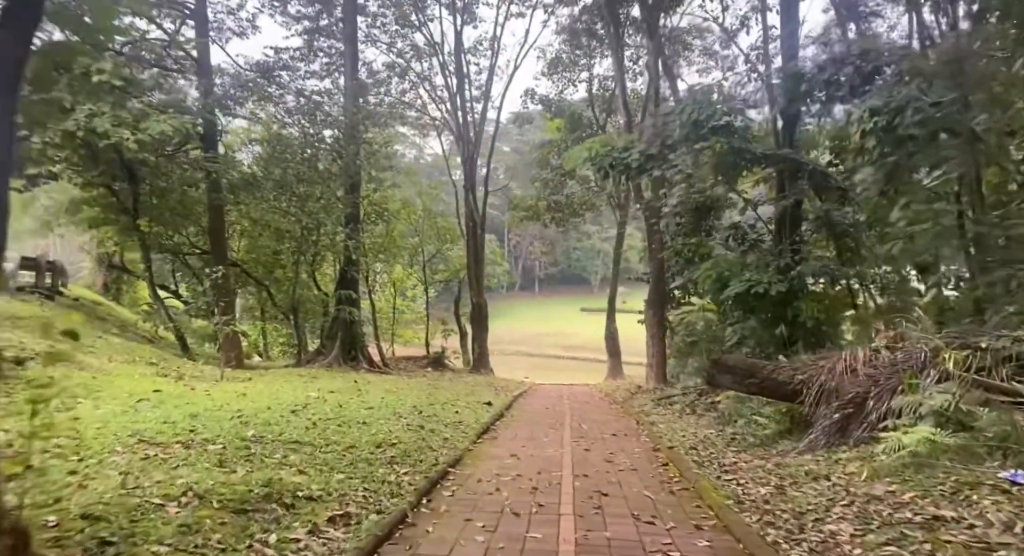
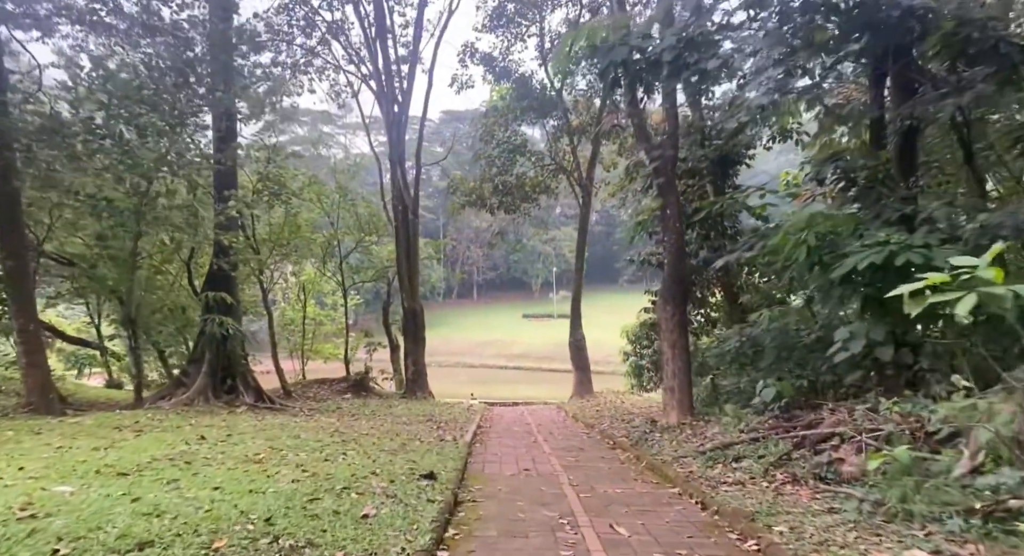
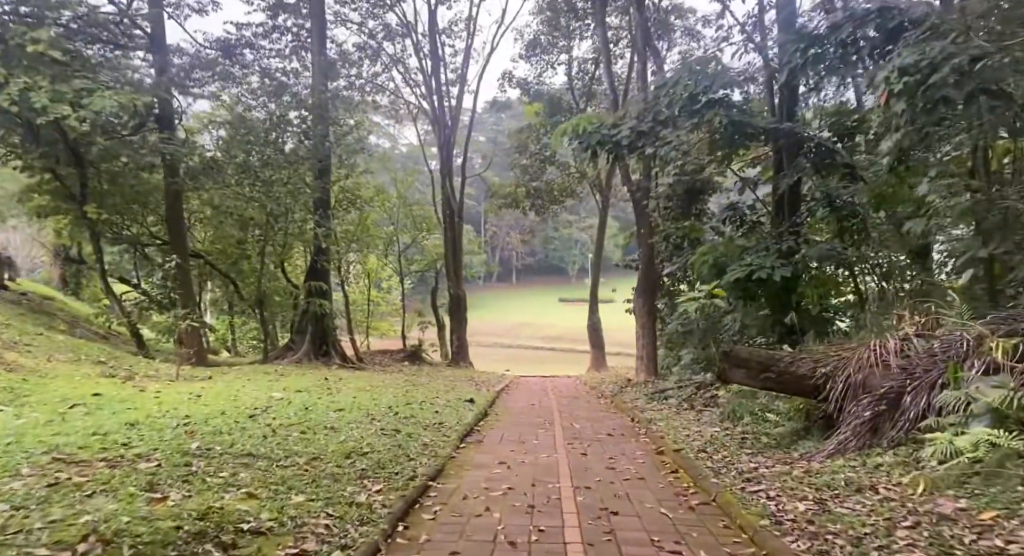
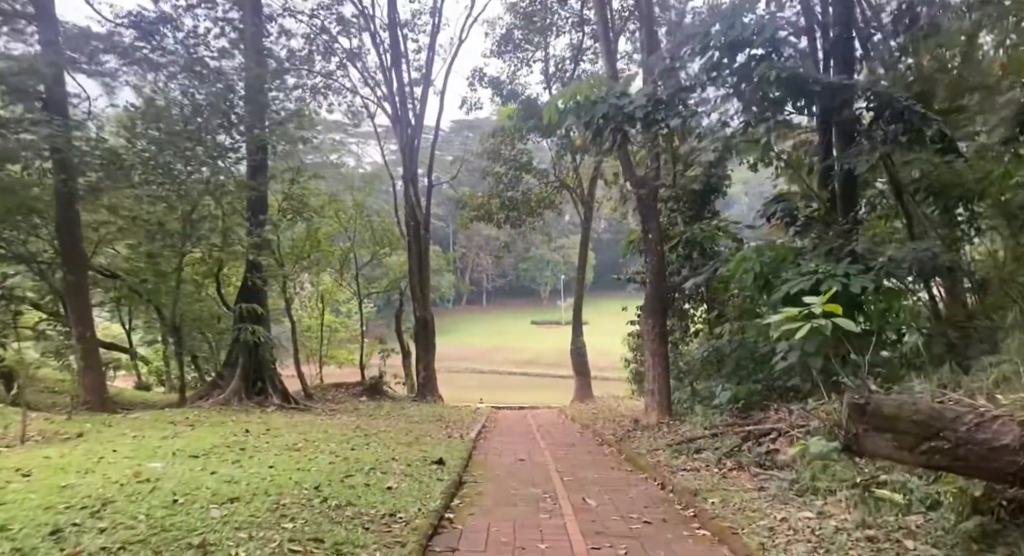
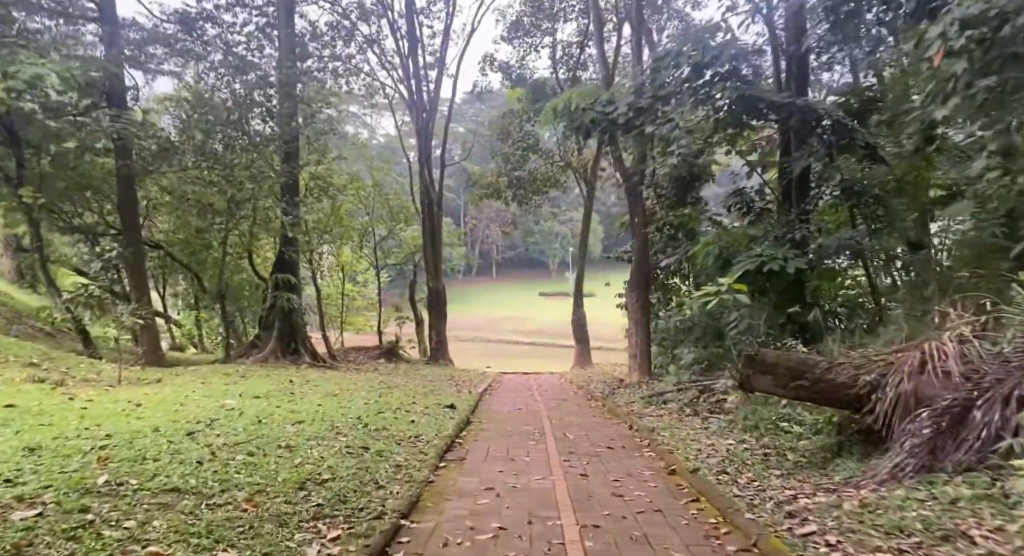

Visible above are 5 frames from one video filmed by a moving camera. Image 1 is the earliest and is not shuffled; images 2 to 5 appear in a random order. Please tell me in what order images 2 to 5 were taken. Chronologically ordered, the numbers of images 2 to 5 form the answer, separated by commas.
3, 5, 4, 2
